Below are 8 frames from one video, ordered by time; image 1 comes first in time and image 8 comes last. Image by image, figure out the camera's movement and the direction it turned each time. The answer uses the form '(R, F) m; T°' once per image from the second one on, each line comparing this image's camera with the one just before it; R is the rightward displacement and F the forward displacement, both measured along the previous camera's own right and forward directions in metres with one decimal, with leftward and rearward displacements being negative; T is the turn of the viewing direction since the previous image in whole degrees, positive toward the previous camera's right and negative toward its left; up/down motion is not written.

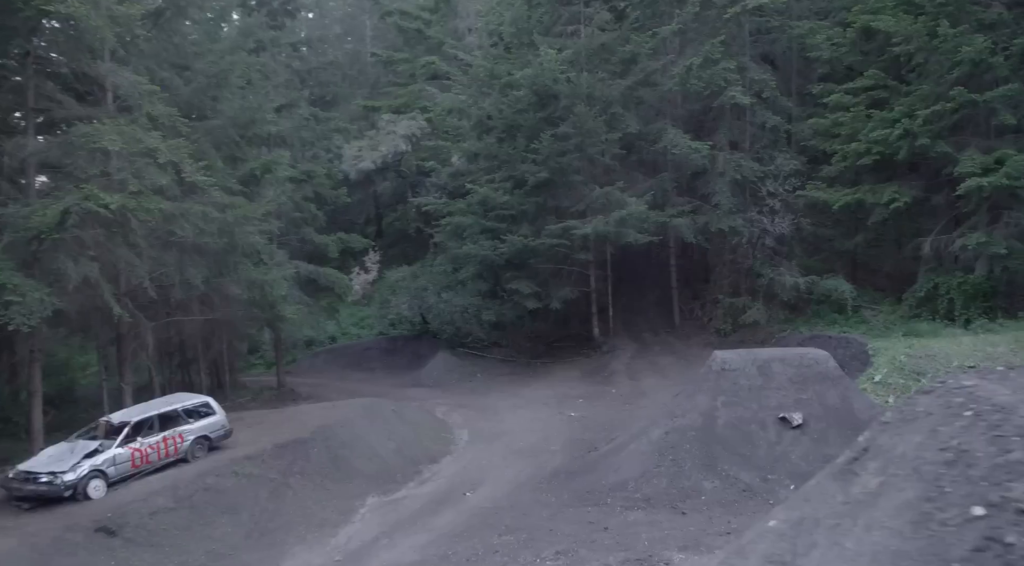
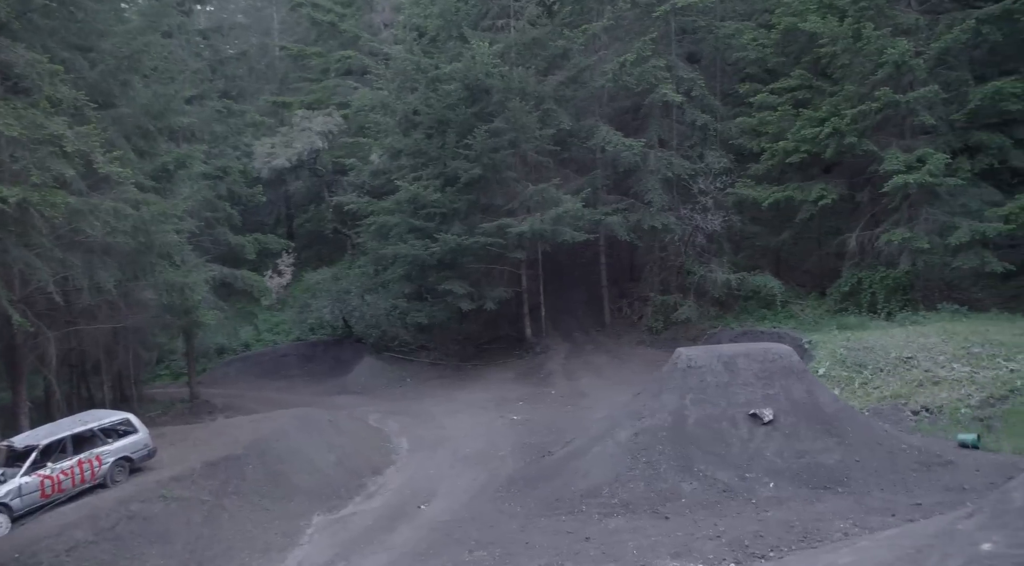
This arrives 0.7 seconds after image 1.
(-0.9, +0.7) m; +7°
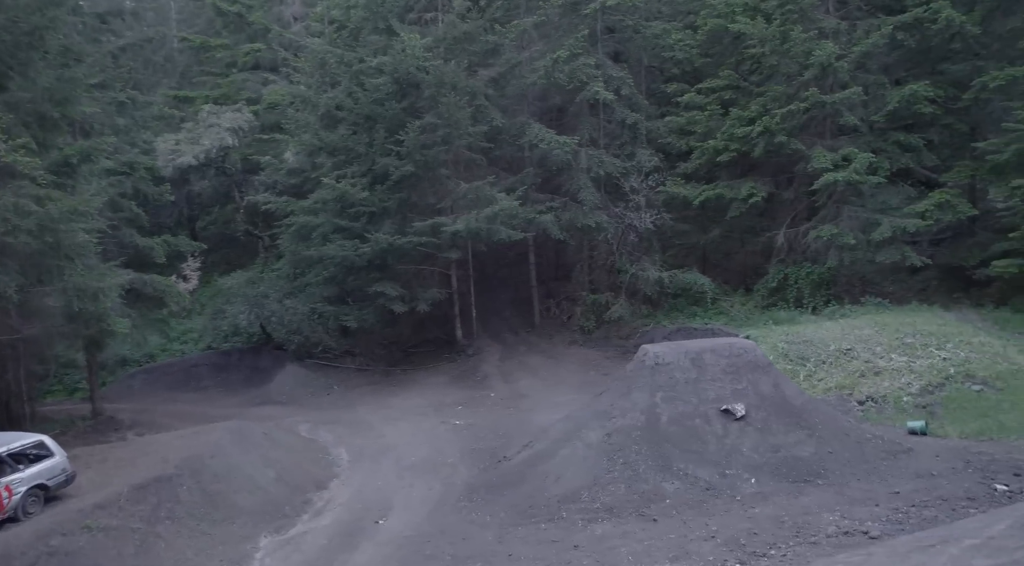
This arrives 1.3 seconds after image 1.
(-1.0, +0.6) m; +8°
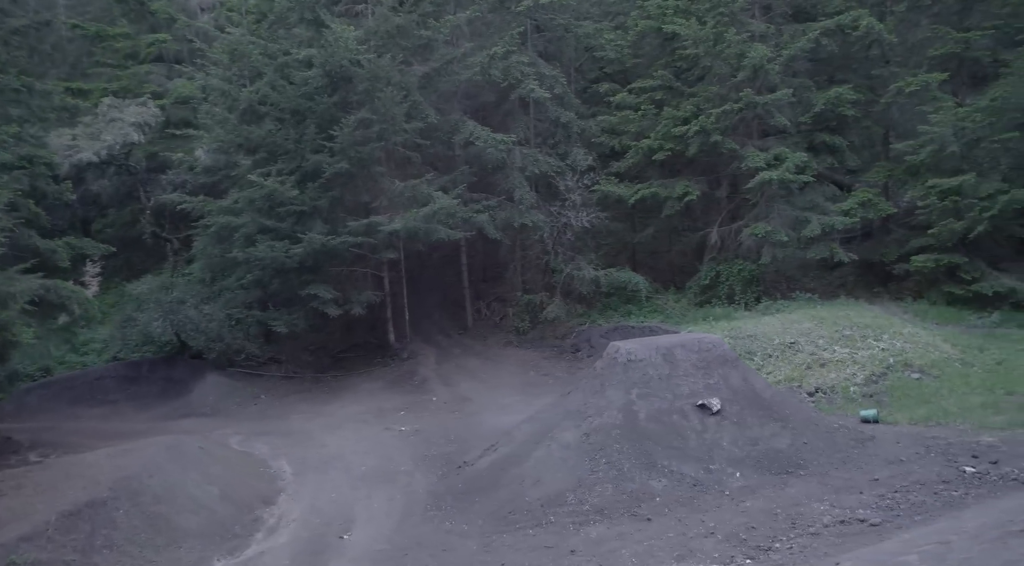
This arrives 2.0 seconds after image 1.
(-1.0, +0.5) m; +8°
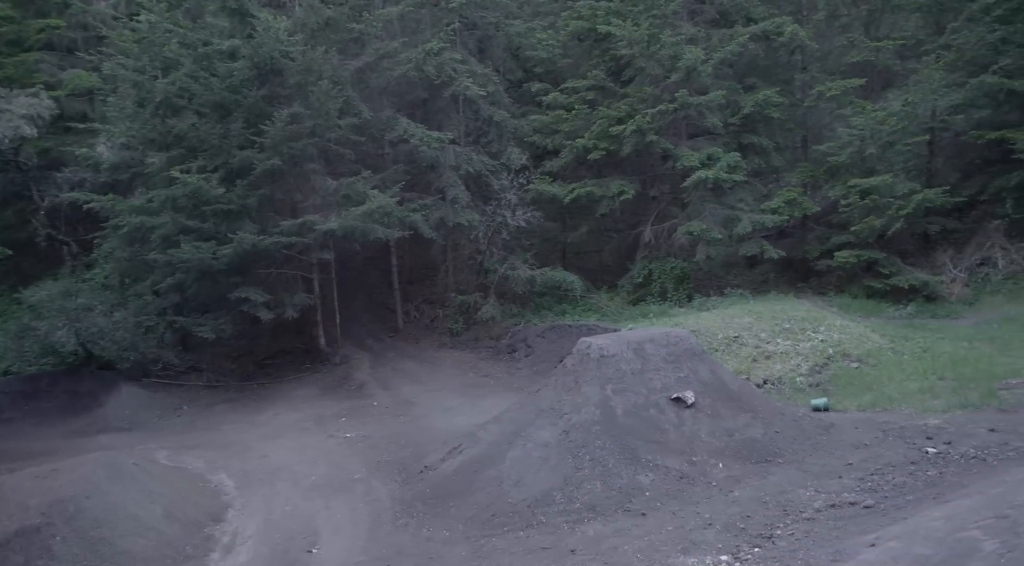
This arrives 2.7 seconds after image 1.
(-1.1, +0.3) m; +8°
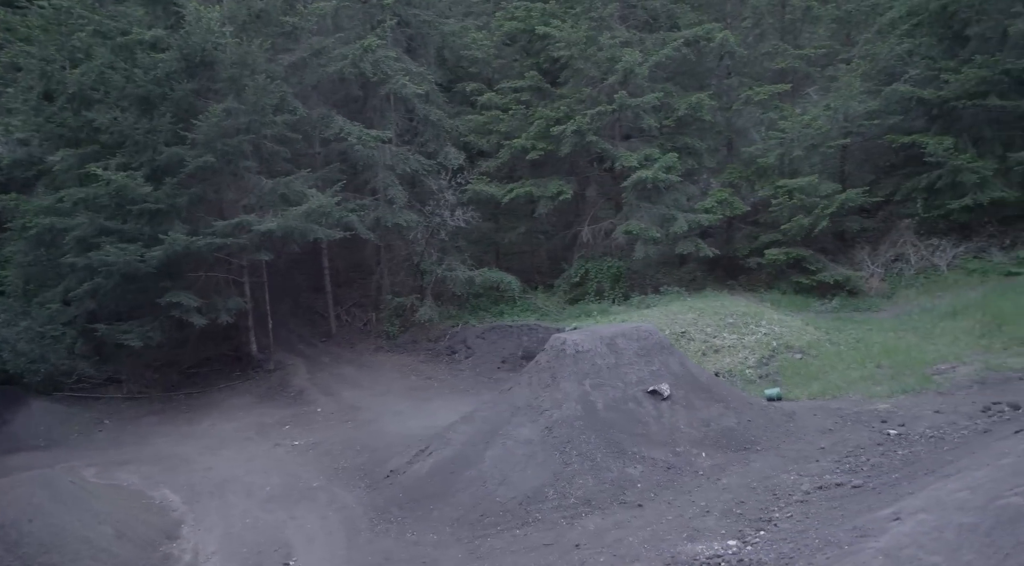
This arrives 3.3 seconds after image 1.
(-1.1, +0.2) m; +8°
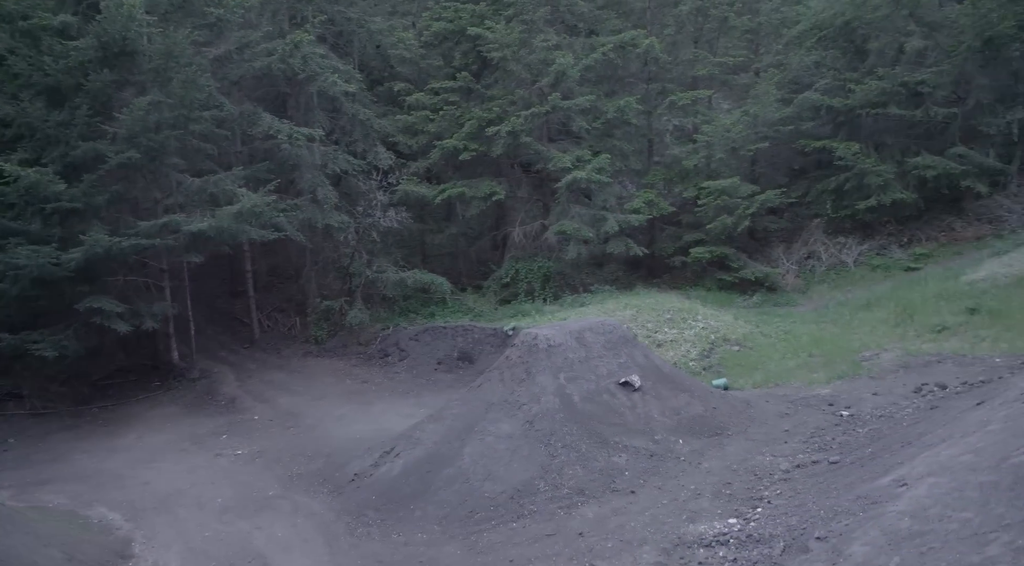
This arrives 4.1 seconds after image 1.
(-1.2, +0.1) m; +8°
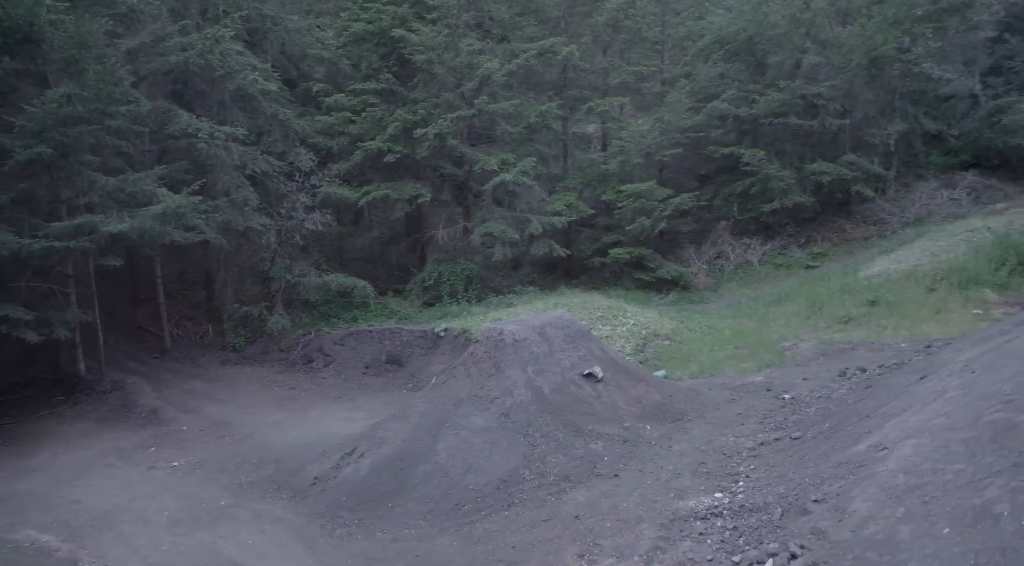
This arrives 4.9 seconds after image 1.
(-1.3, -0.1) m; +9°
